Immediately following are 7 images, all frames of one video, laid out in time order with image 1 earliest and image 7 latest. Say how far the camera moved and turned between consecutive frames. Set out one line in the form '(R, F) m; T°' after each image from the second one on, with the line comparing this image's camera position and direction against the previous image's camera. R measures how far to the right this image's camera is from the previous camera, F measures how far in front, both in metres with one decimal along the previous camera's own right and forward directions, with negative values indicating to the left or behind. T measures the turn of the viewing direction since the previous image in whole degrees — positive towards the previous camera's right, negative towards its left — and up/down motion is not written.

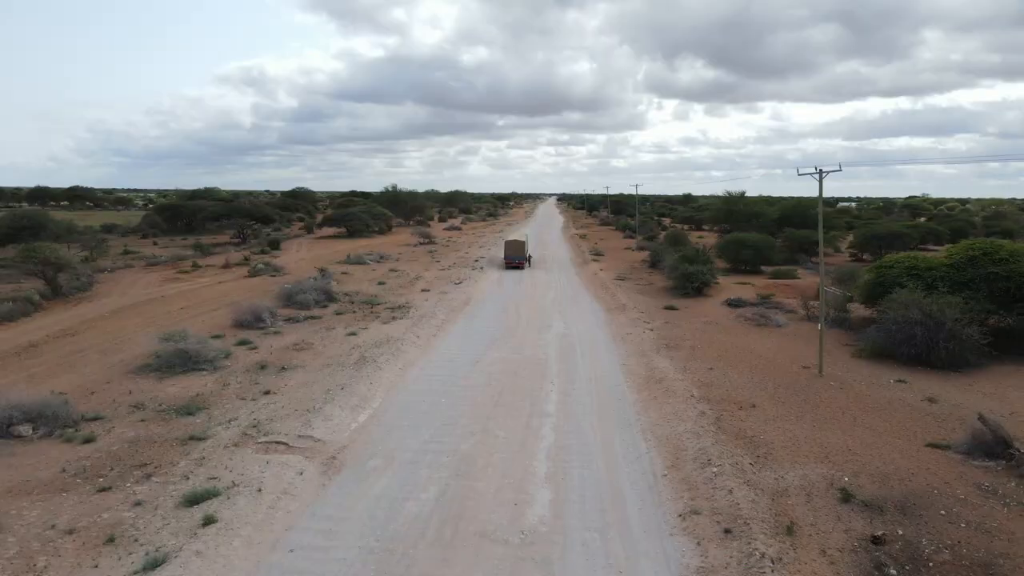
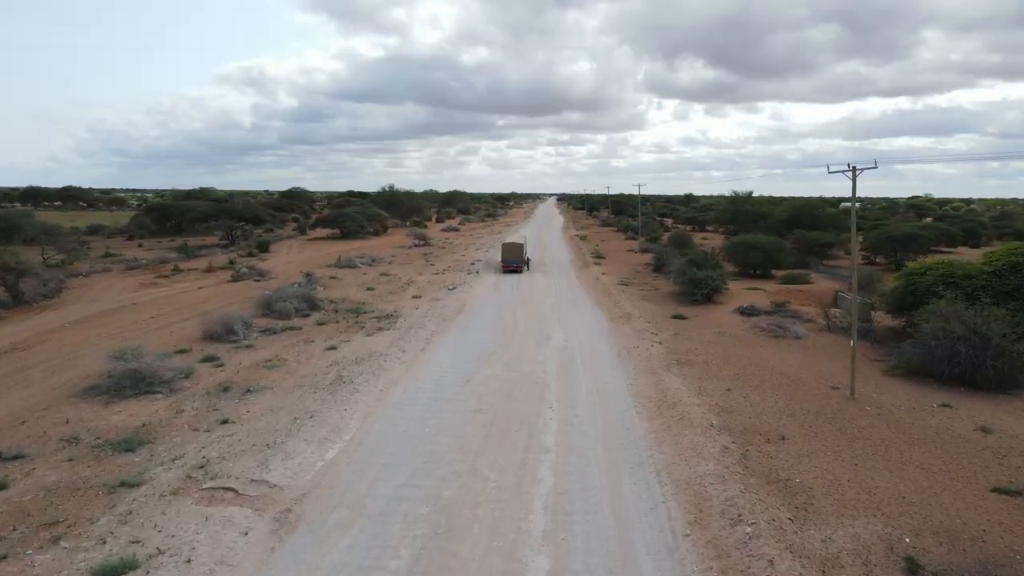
(+0.1, +1.9) m; 0°
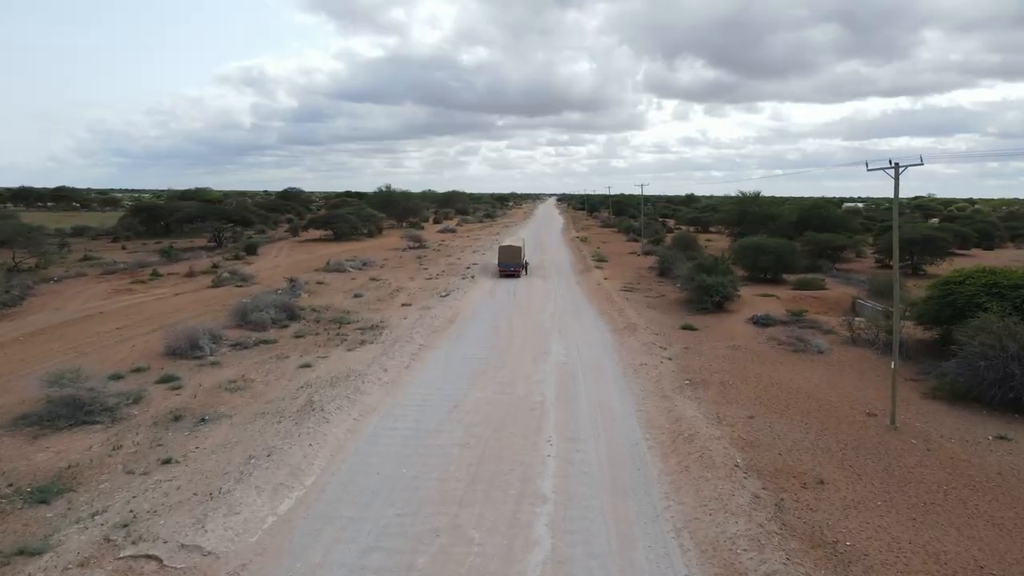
(+0.2, +1.9) m; 0°
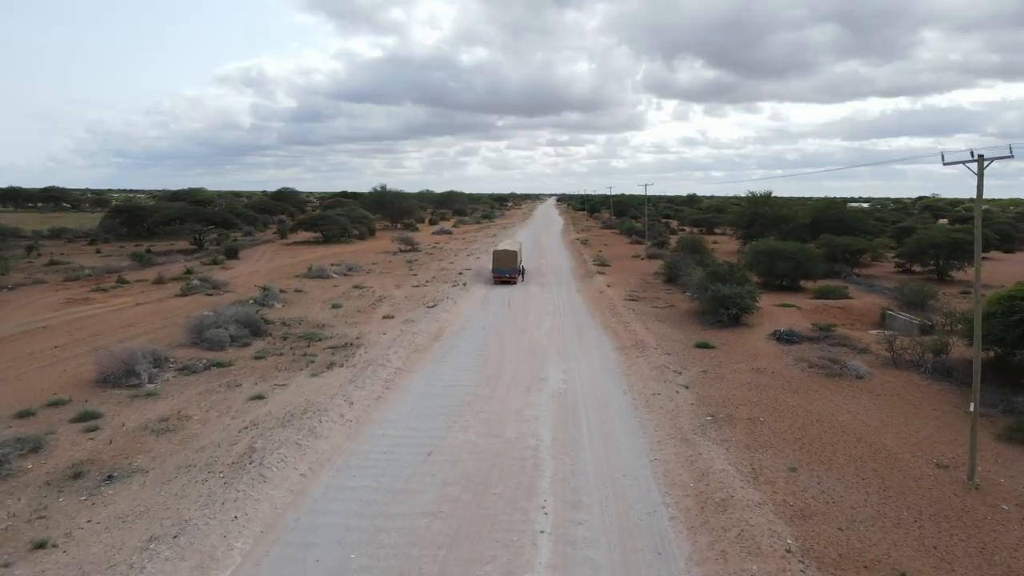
(+0.2, +2.7) m; 0°
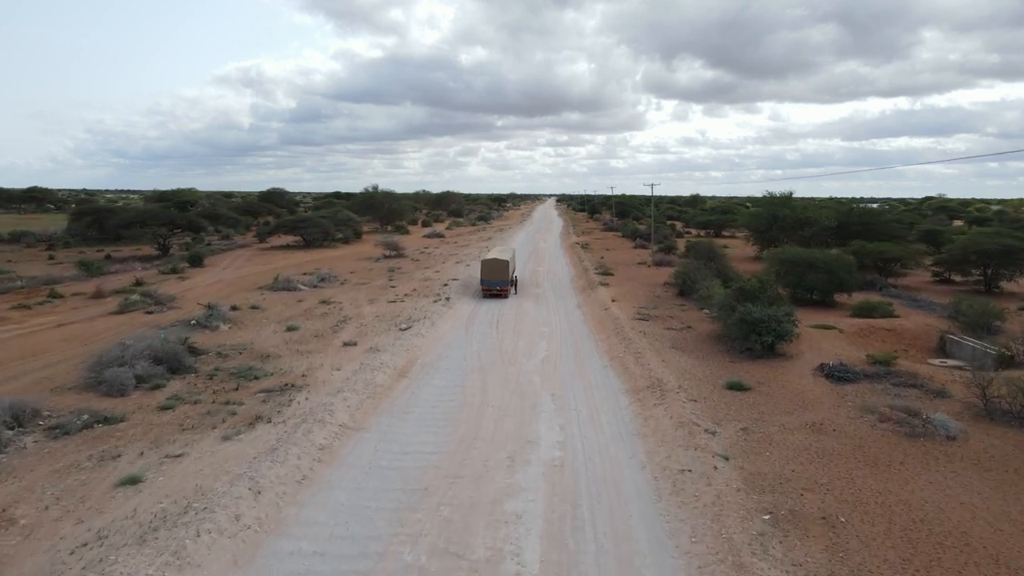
(+0.4, +4.2) m; 0°
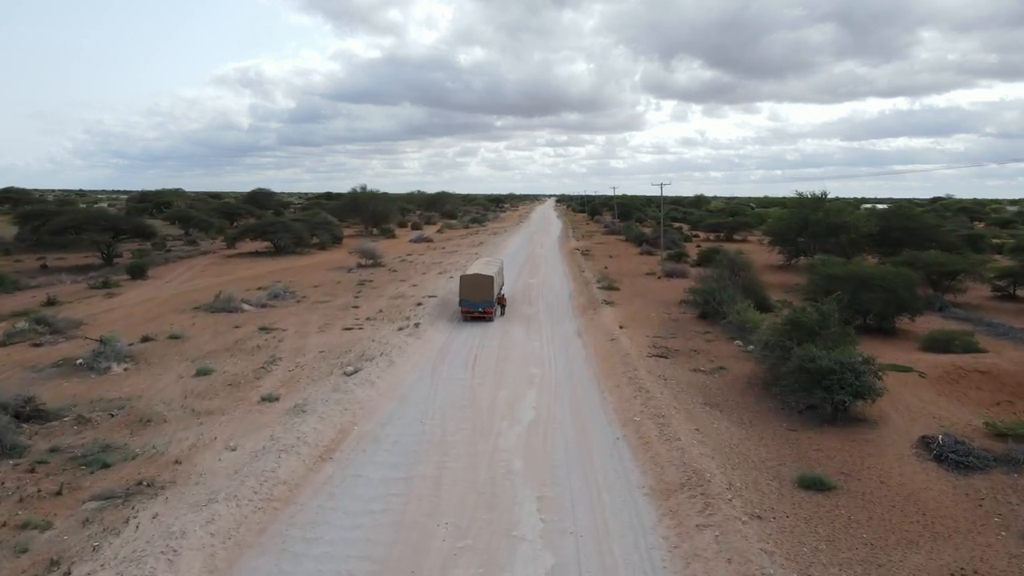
(+0.5, +5.4) m; 0°
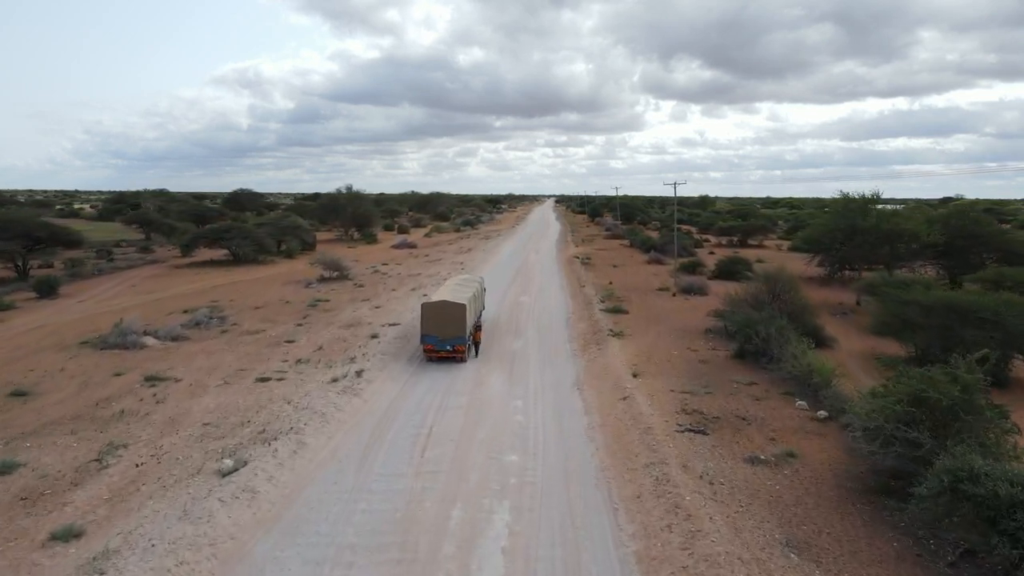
(+0.6, +6.0) m; 0°
